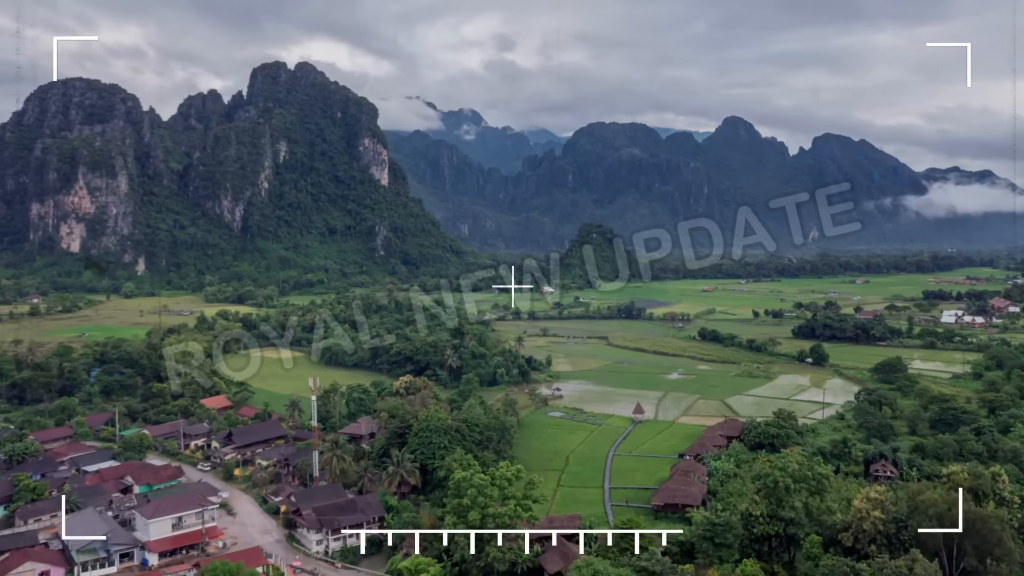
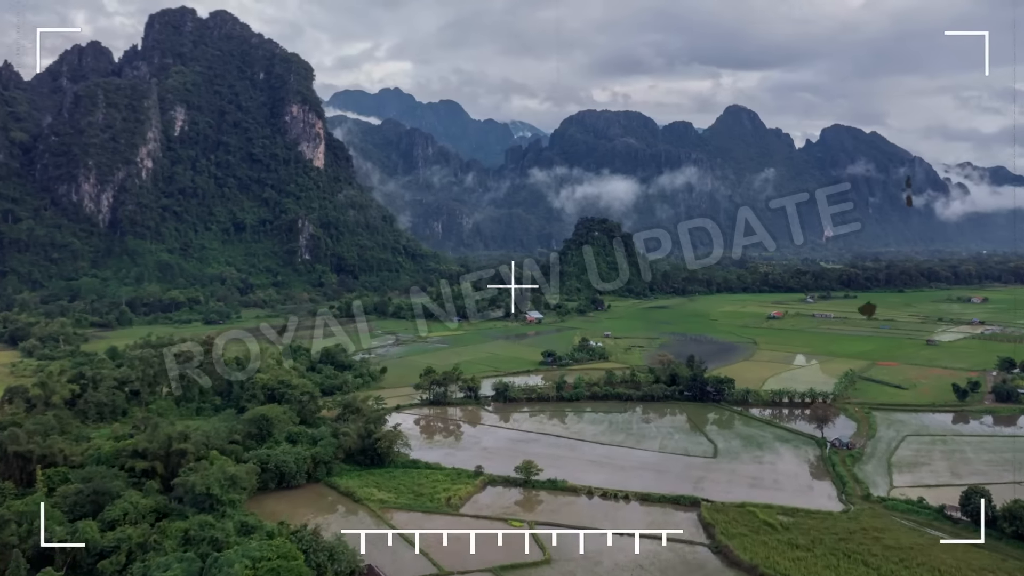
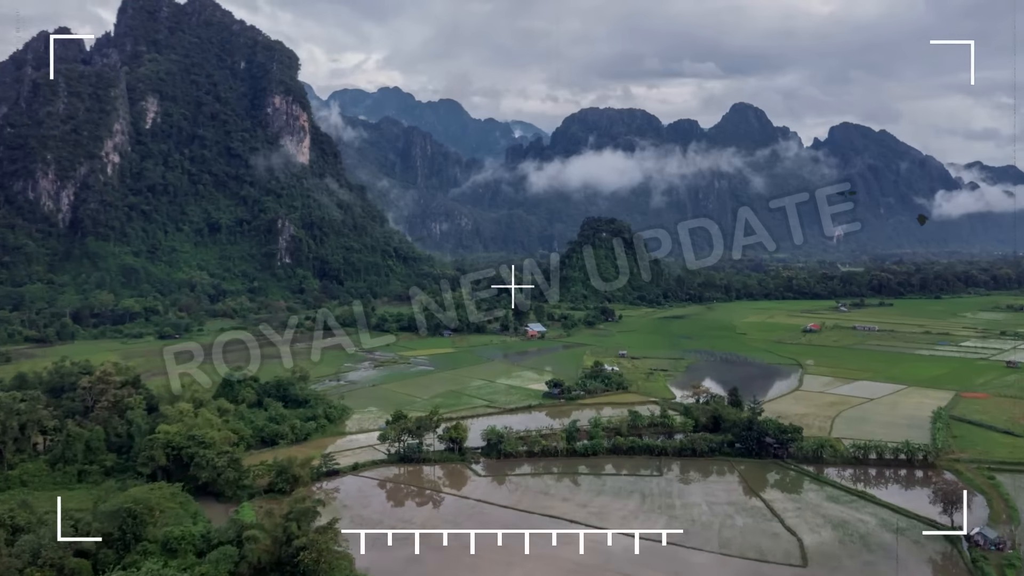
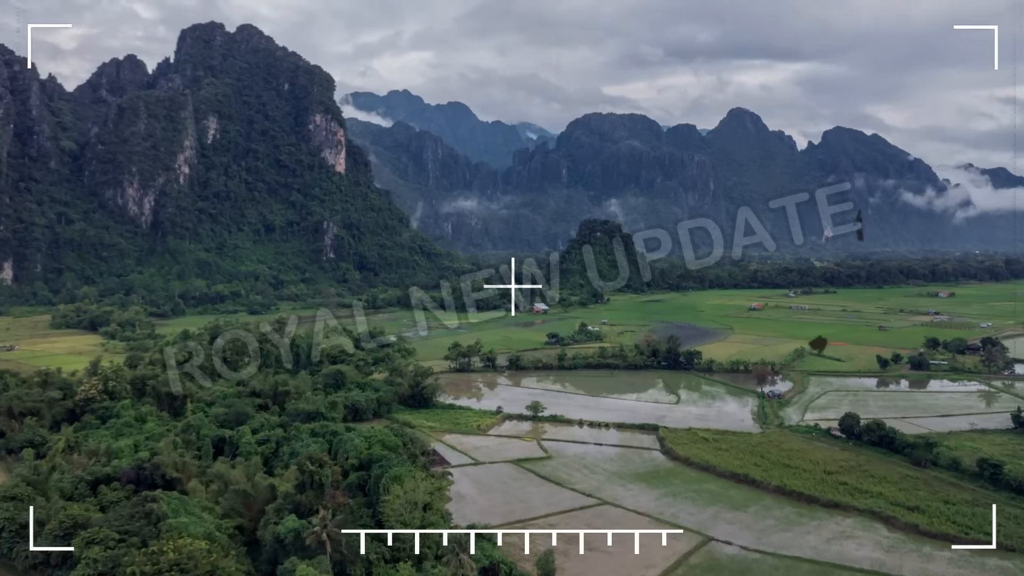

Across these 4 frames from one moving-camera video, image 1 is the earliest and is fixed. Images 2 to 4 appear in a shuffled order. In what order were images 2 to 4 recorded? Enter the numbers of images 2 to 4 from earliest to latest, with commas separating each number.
4, 2, 3
